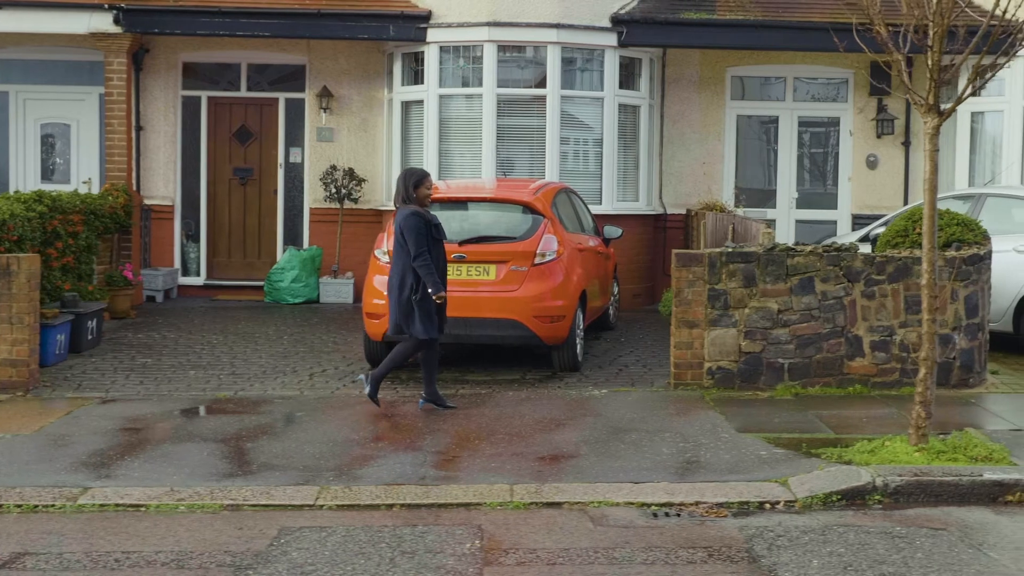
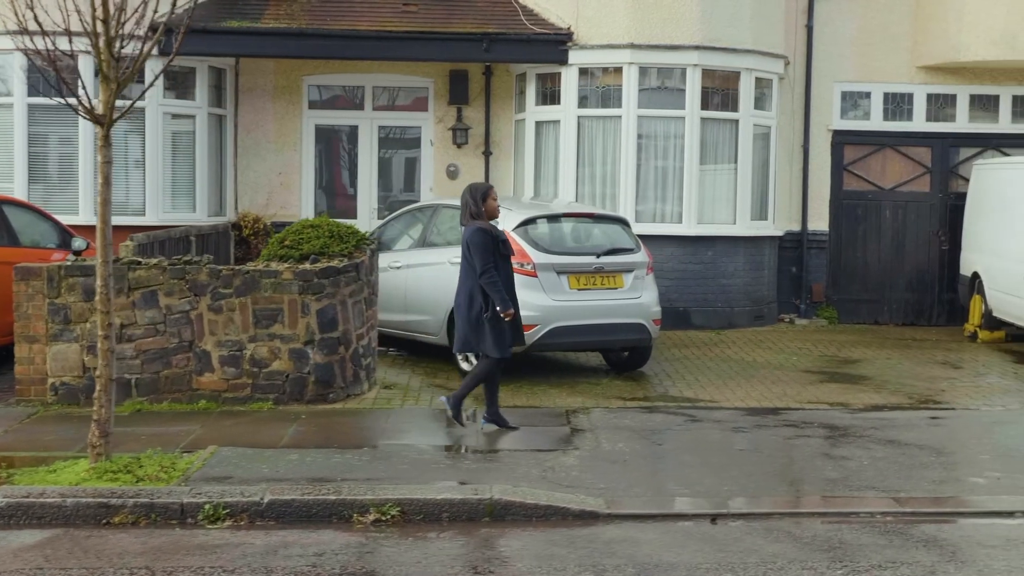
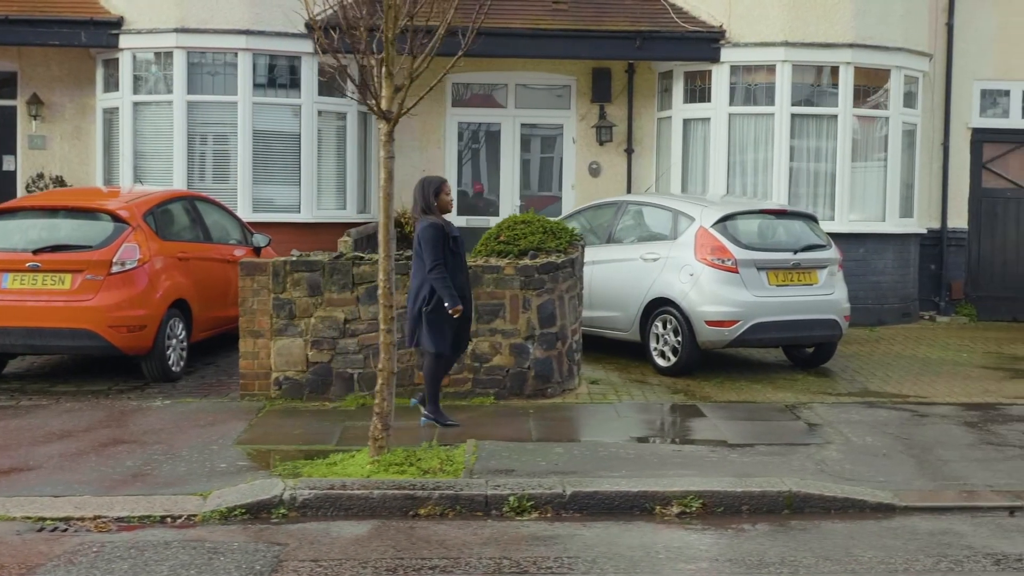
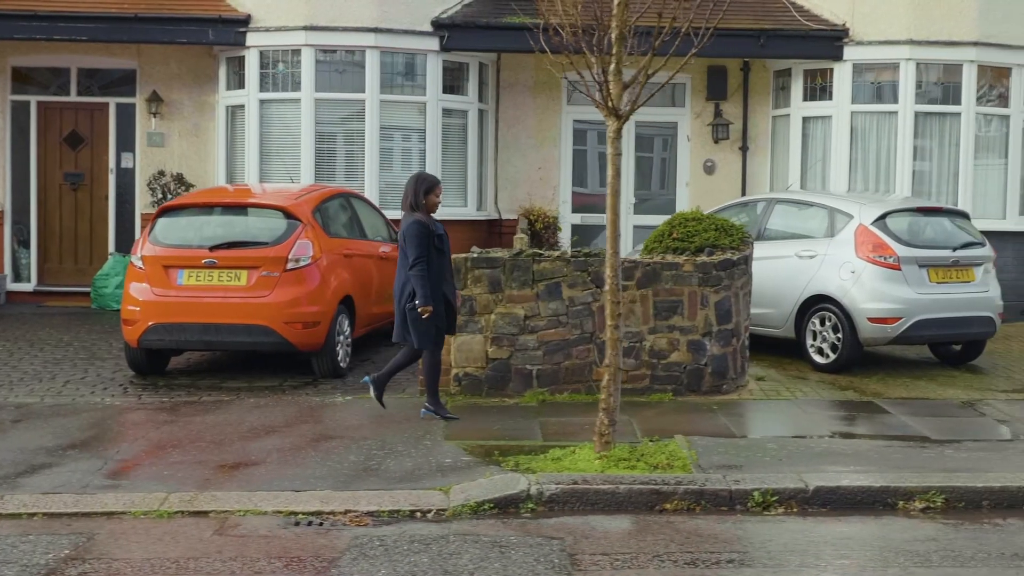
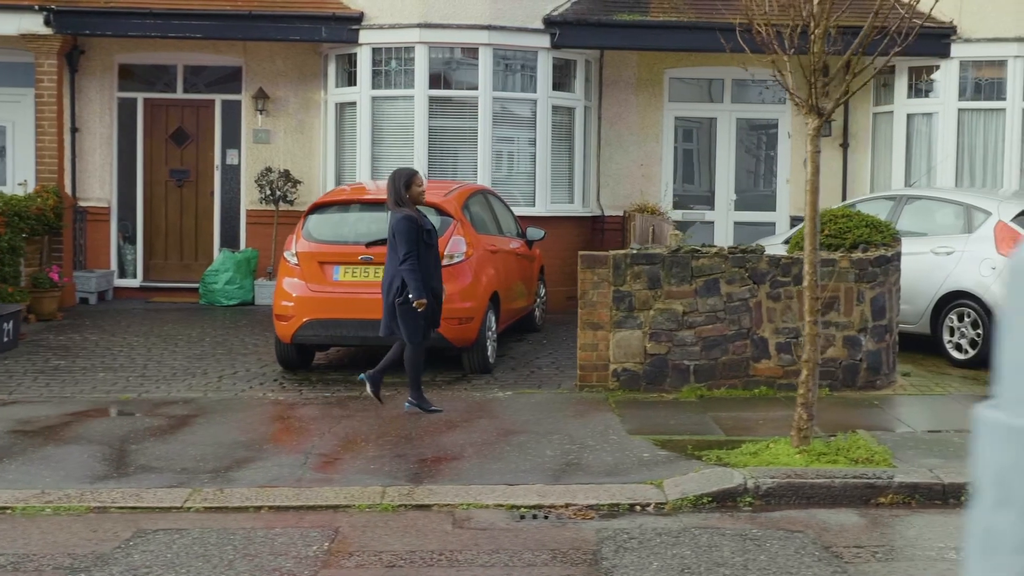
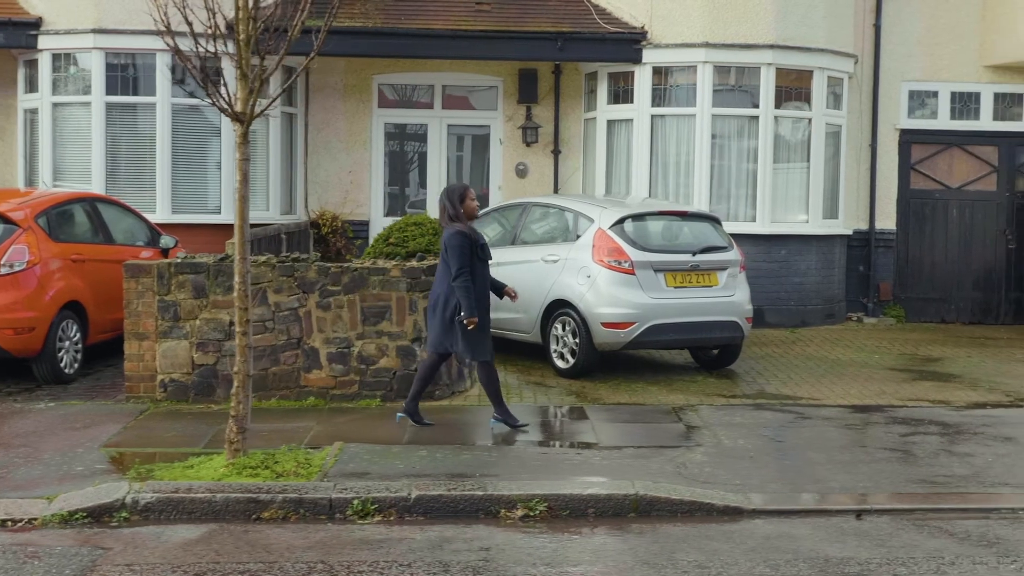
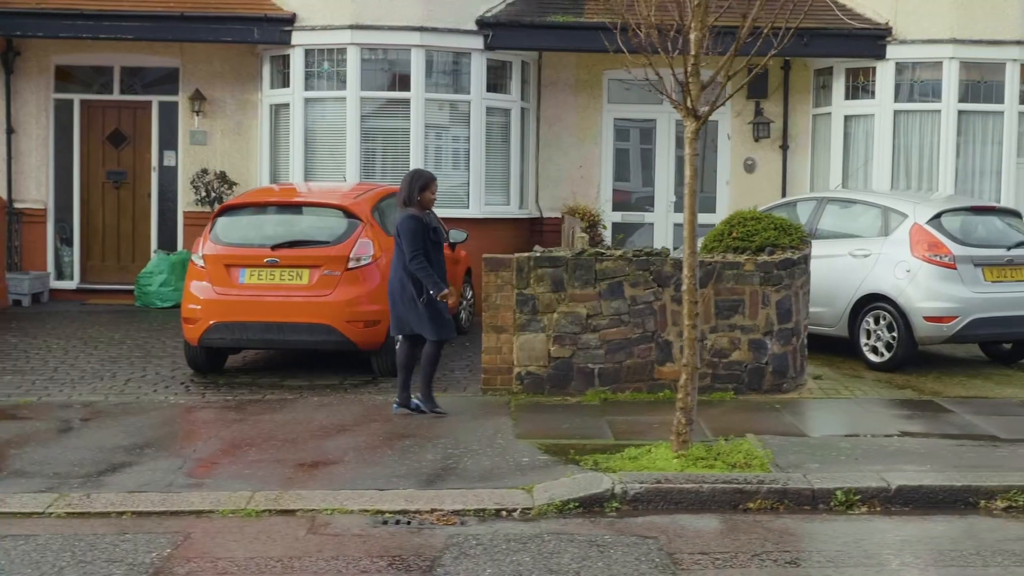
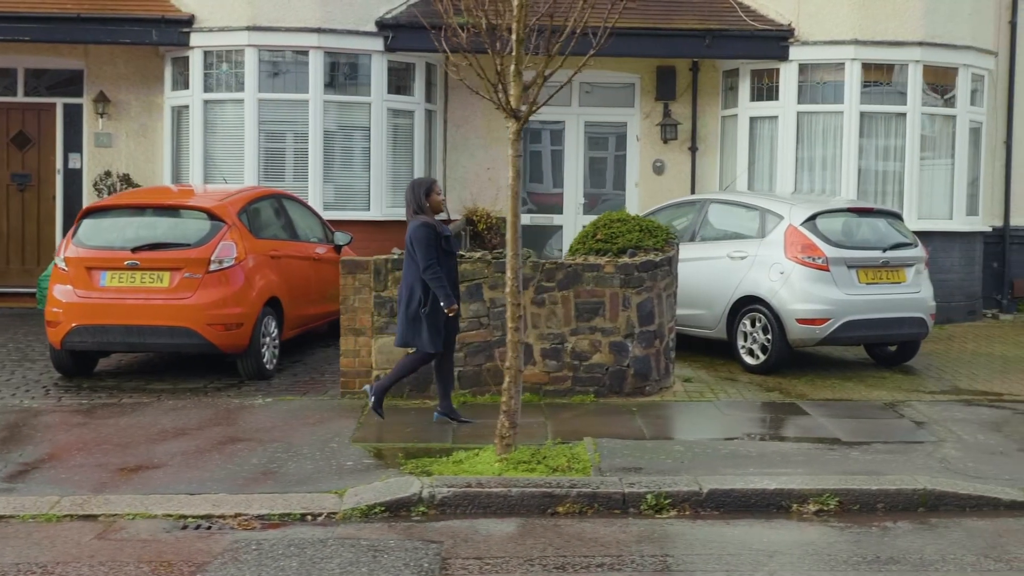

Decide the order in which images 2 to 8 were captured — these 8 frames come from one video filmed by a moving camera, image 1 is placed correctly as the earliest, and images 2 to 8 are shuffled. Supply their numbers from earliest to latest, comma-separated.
5, 7, 4, 8, 3, 6, 2
